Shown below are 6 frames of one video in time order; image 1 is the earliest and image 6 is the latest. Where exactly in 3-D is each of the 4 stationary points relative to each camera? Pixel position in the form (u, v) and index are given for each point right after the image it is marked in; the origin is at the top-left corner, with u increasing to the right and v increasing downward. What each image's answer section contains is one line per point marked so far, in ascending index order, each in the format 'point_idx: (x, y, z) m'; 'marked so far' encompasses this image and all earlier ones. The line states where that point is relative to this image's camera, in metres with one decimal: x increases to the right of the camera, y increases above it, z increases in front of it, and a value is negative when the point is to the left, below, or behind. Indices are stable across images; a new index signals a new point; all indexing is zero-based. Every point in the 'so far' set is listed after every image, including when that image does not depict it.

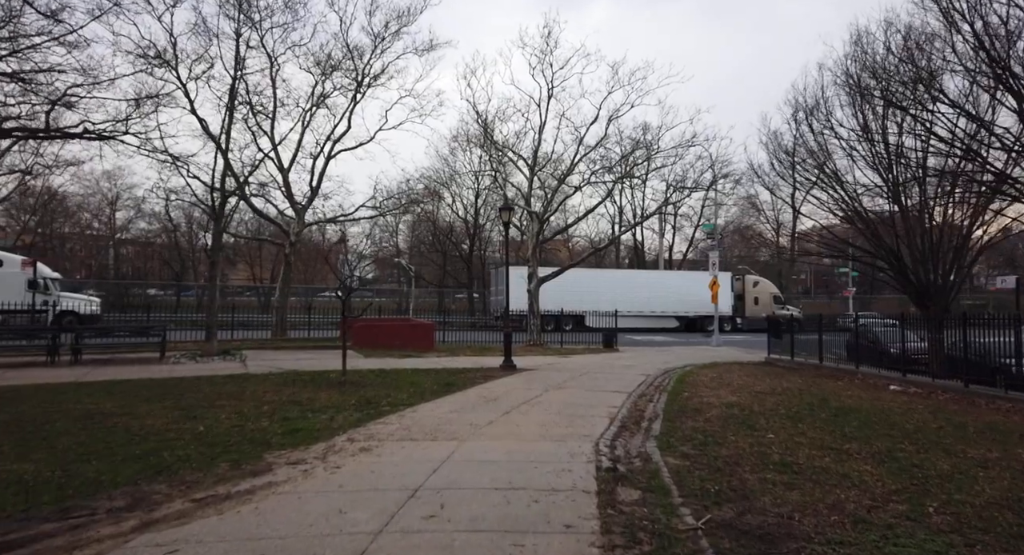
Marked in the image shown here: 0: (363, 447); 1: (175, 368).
0: (-1.5, -1.7, +7.0) m
1: (-7.1, -1.9, +14.4) m
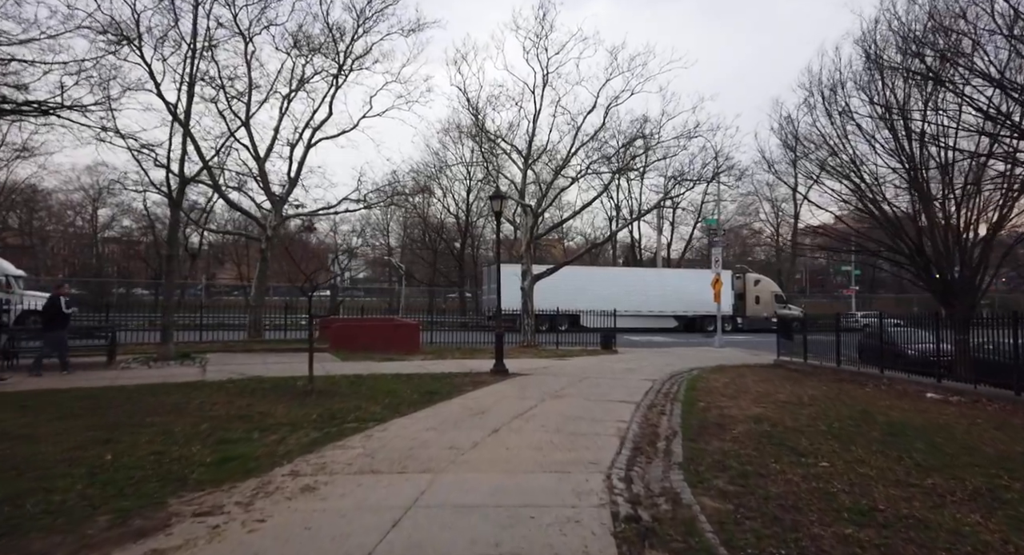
0: (-1.6, -1.6, +5.4) m
1: (-7.2, -1.8, +12.8) m
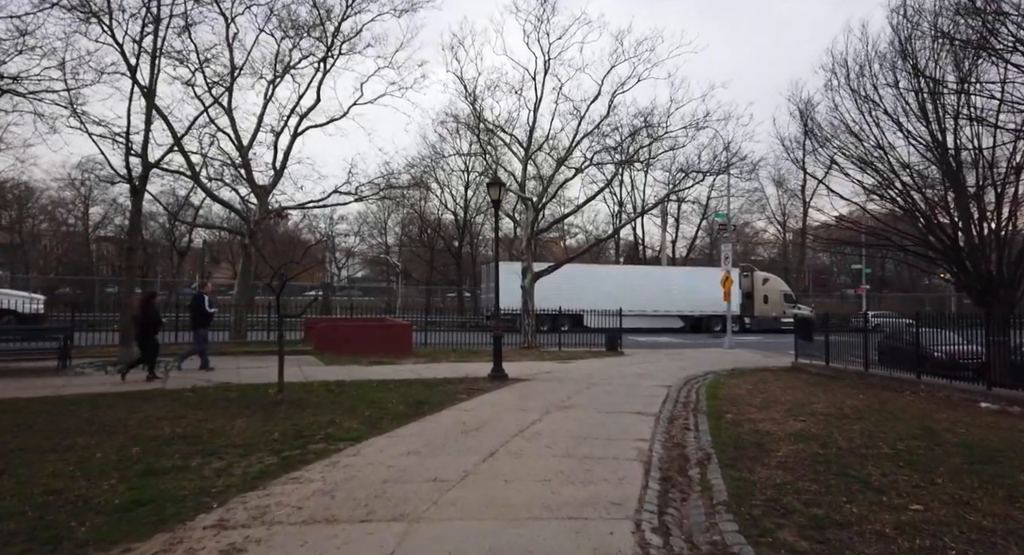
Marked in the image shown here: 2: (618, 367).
0: (-1.6, -1.5, +4.0) m
1: (-7.2, -1.7, +11.4) m
2: (+2.7, -2.3, +17.8) m
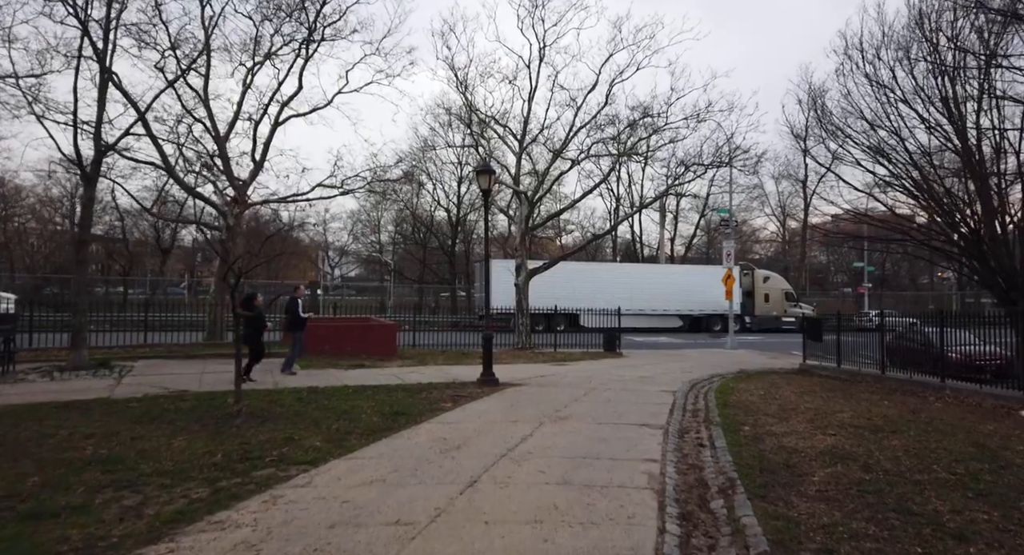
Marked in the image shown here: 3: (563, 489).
0: (-1.7, -1.5, +2.8) m
1: (-7.4, -1.6, +10.2) m
2: (+2.5, -2.2, +16.7) m
3: (+0.4, -1.7, +5.4) m
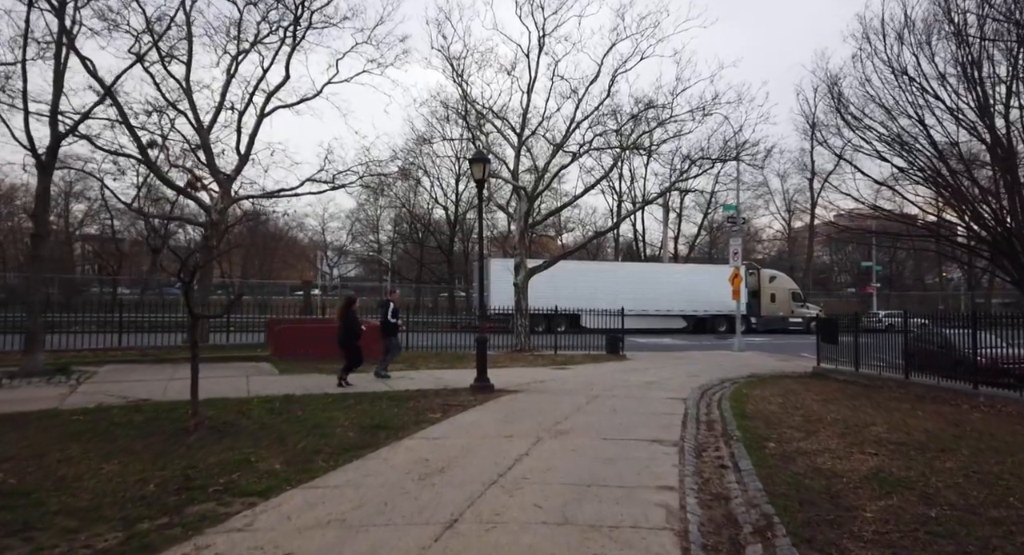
0: (-1.8, -1.4, +1.8) m
1: (-7.5, -1.6, +9.2) m
2: (+2.5, -2.2, +15.6) m
3: (+0.3, -1.6, +4.4) m
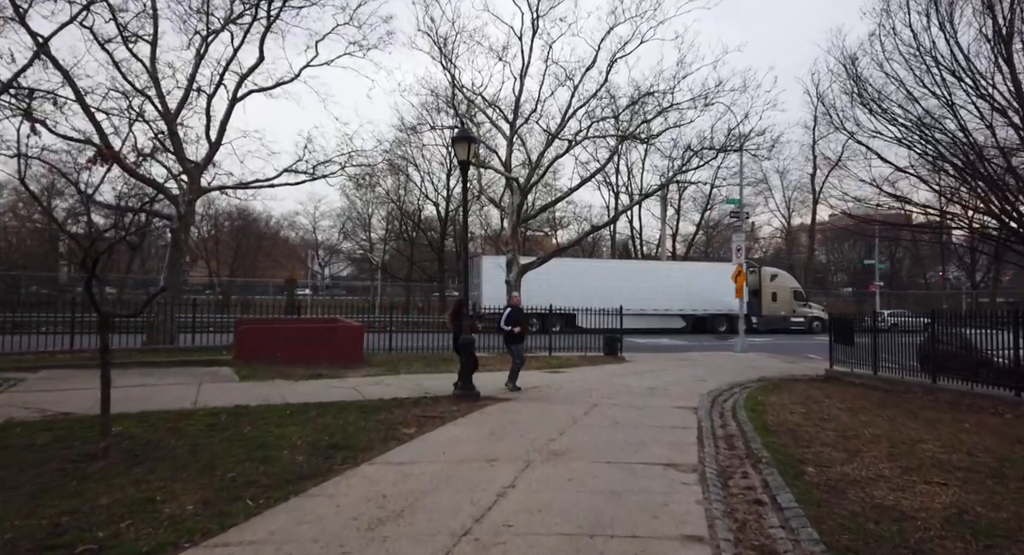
0: (-1.9, -1.3, +0.5) m
1: (-7.6, -1.5, +7.8) m
2: (+2.3, -2.1, +14.3) m
3: (+0.2, -1.5, +3.1) m
